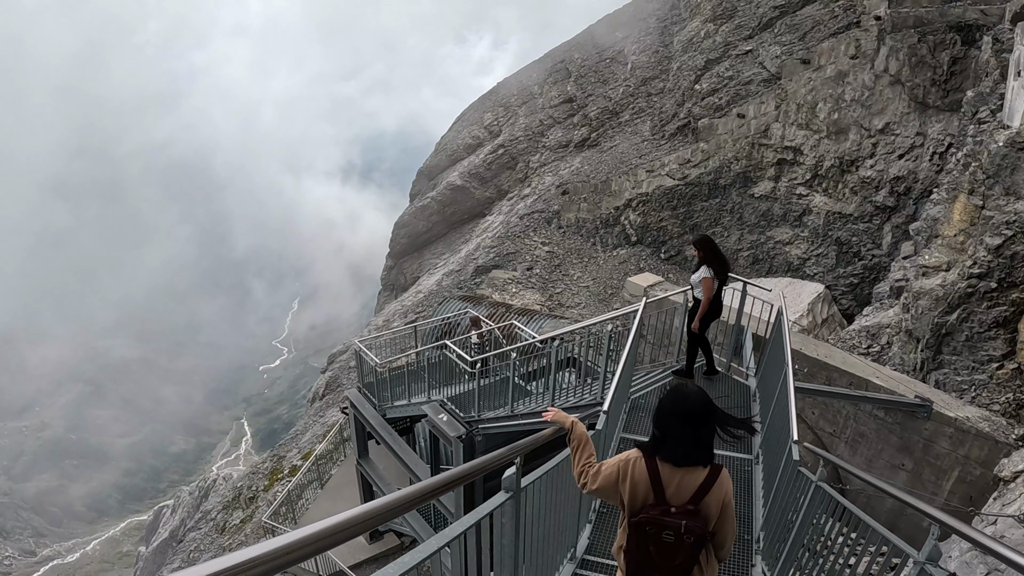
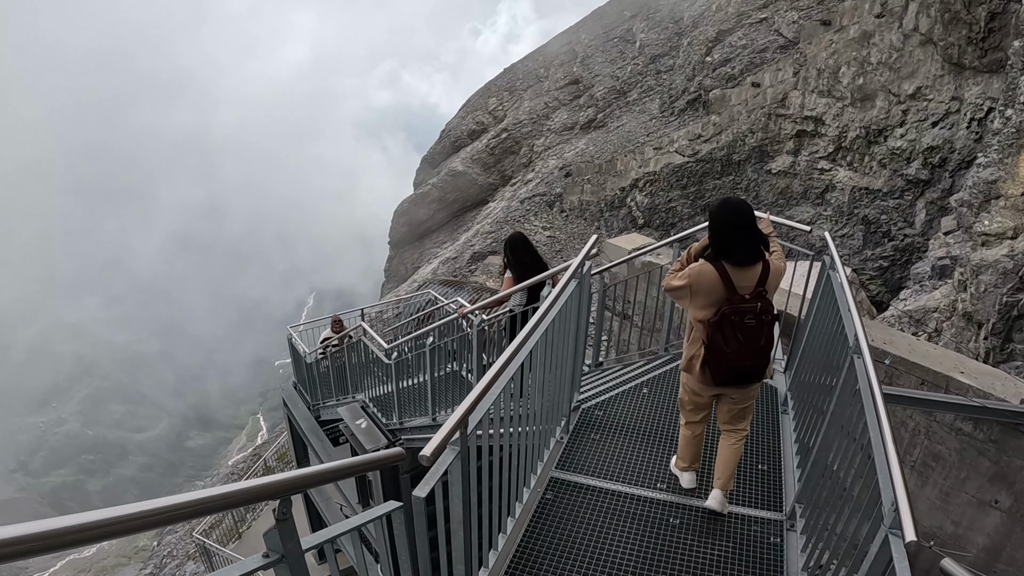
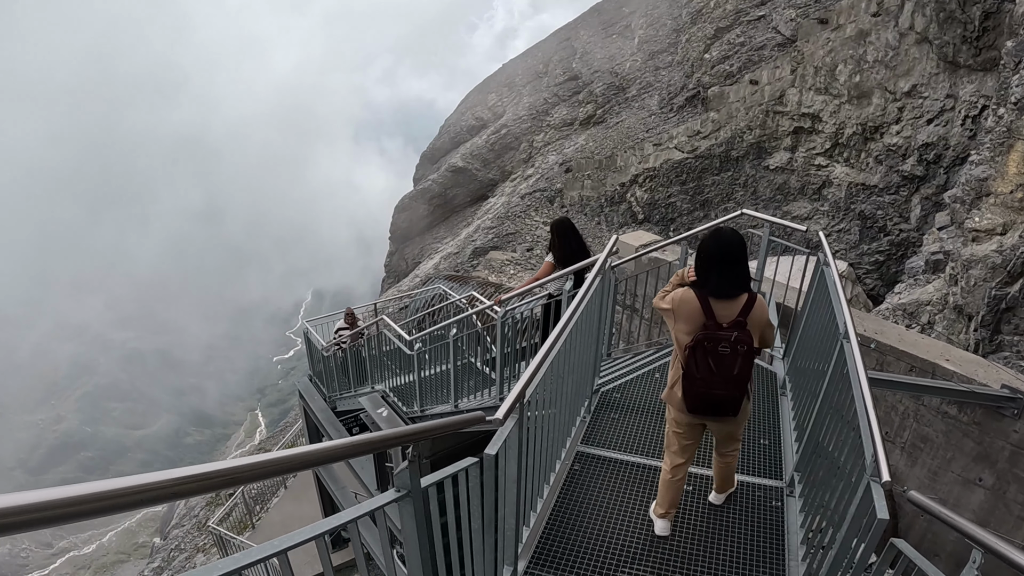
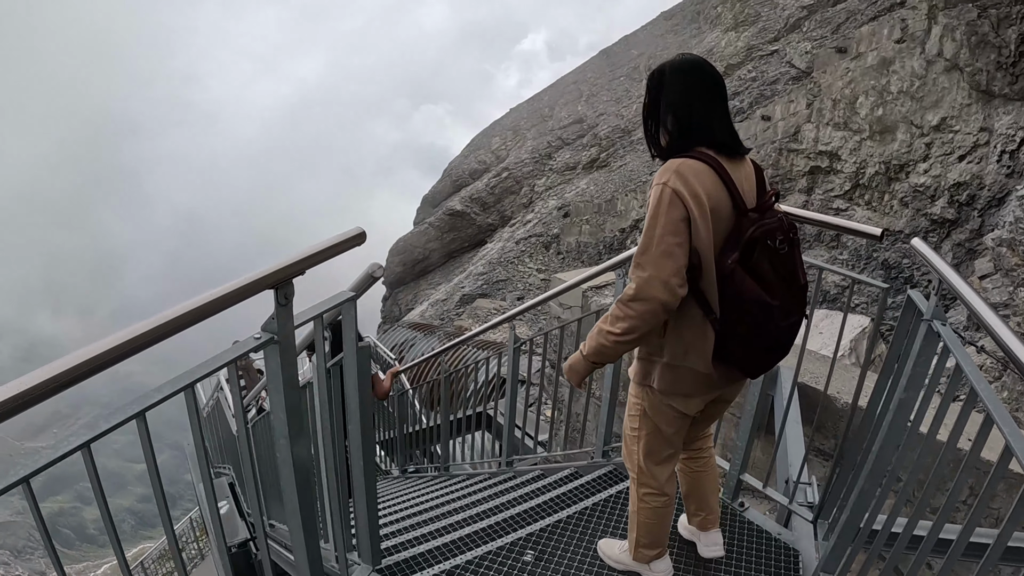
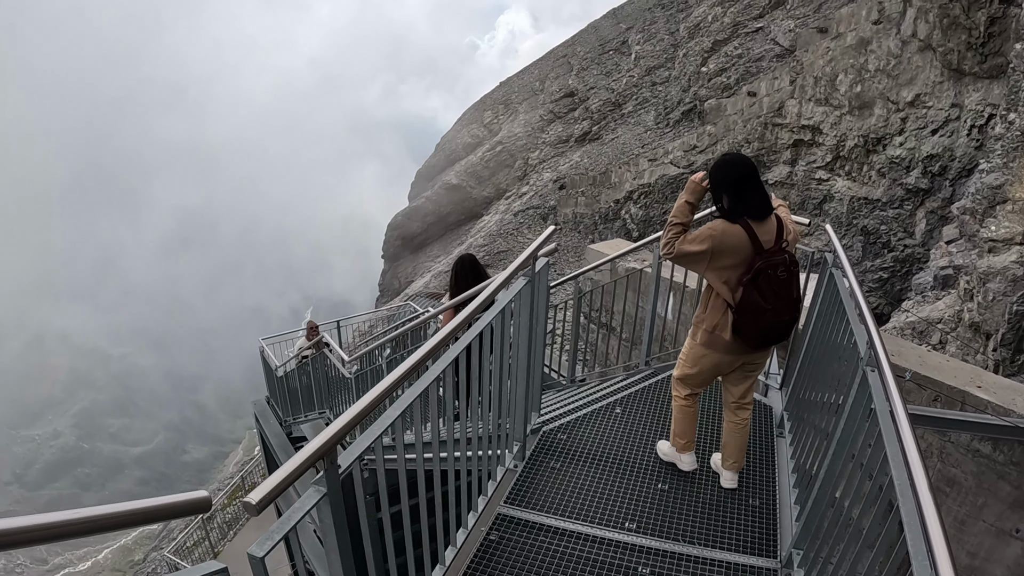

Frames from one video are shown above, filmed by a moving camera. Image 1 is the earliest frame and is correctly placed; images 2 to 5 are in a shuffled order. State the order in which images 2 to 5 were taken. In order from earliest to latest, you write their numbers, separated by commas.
3, 2, 5, 4
